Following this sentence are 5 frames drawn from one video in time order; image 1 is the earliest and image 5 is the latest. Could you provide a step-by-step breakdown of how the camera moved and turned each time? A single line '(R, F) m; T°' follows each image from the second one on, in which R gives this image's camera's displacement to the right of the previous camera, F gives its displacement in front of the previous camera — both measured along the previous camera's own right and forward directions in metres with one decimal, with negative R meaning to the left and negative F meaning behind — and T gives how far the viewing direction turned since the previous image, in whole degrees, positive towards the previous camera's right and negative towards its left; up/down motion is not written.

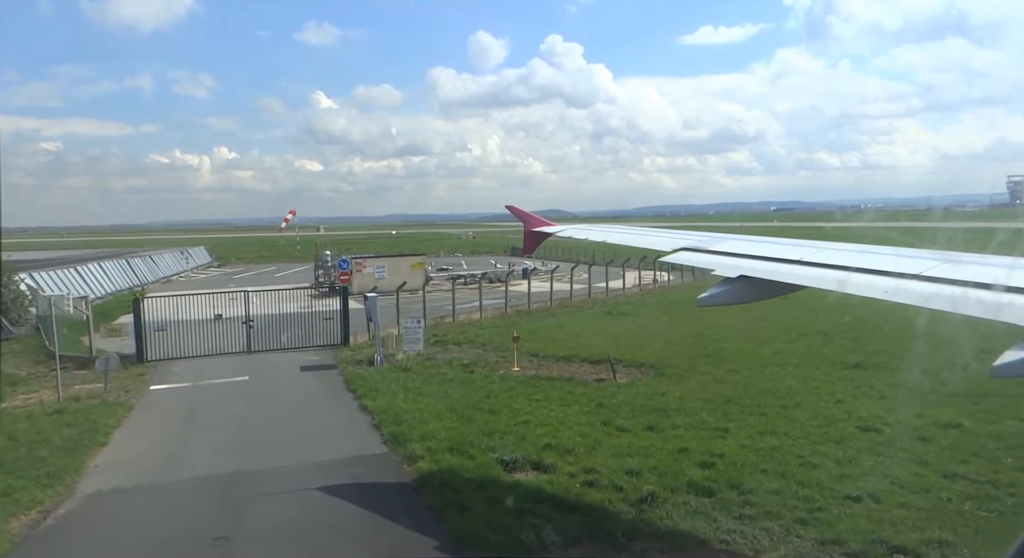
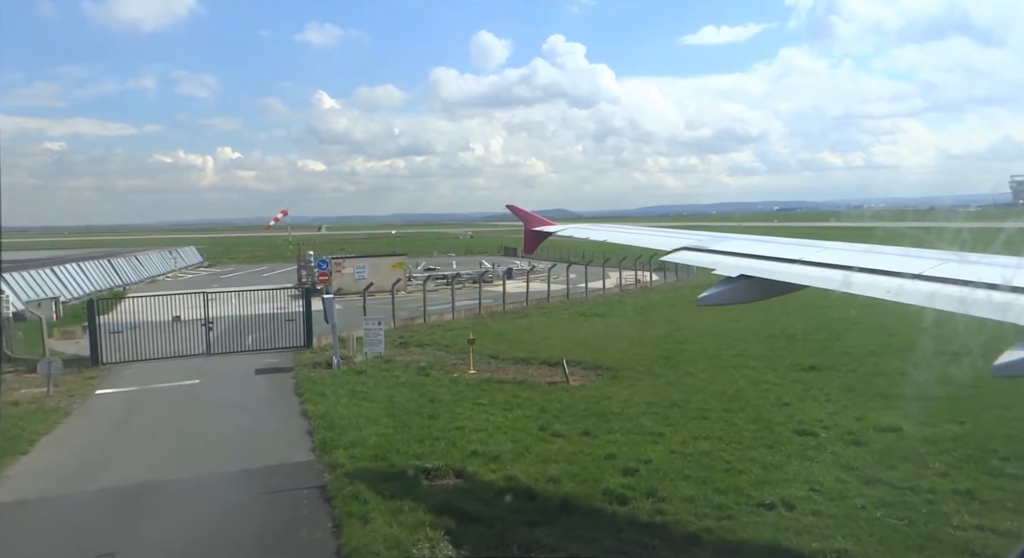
(+0.5, +0.1) m; +1°
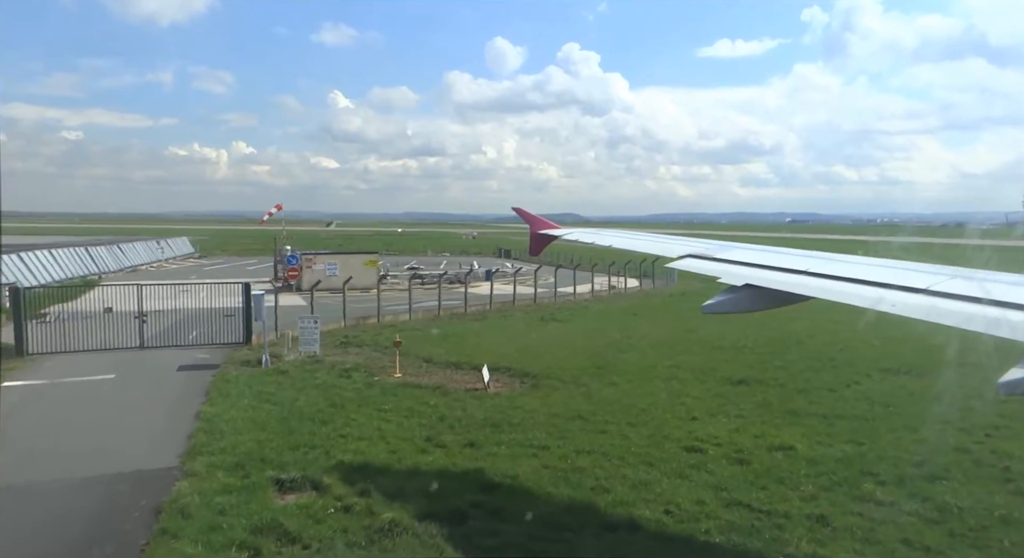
(+0.9, +0.2) m; +2°
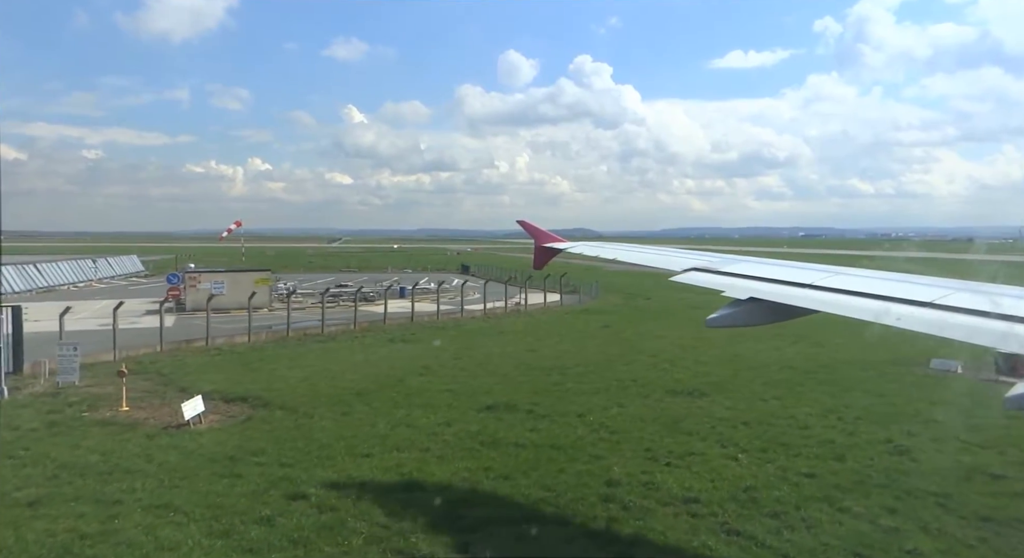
(+3.1, +0.5) m; +7°
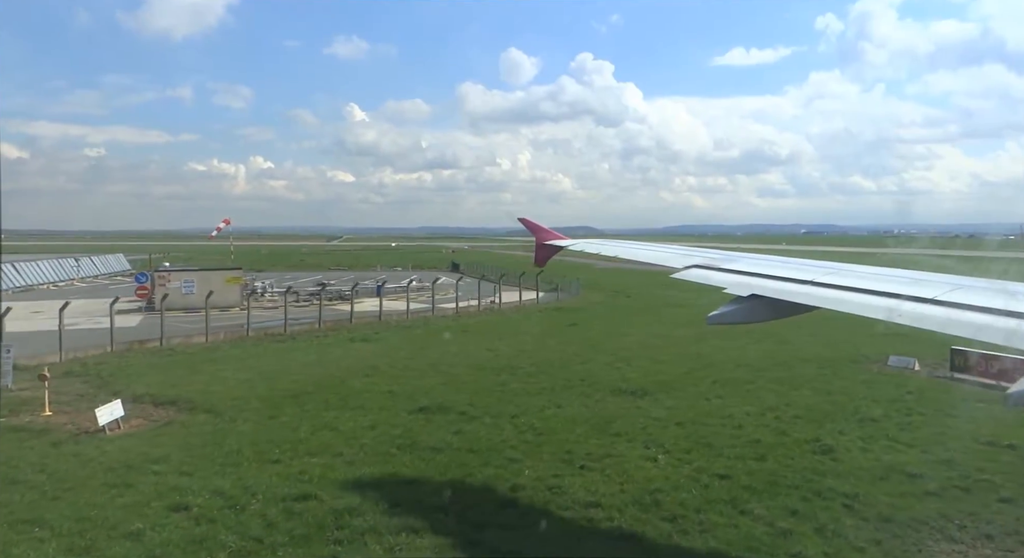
(+0.8, +0.1) m; +2°
